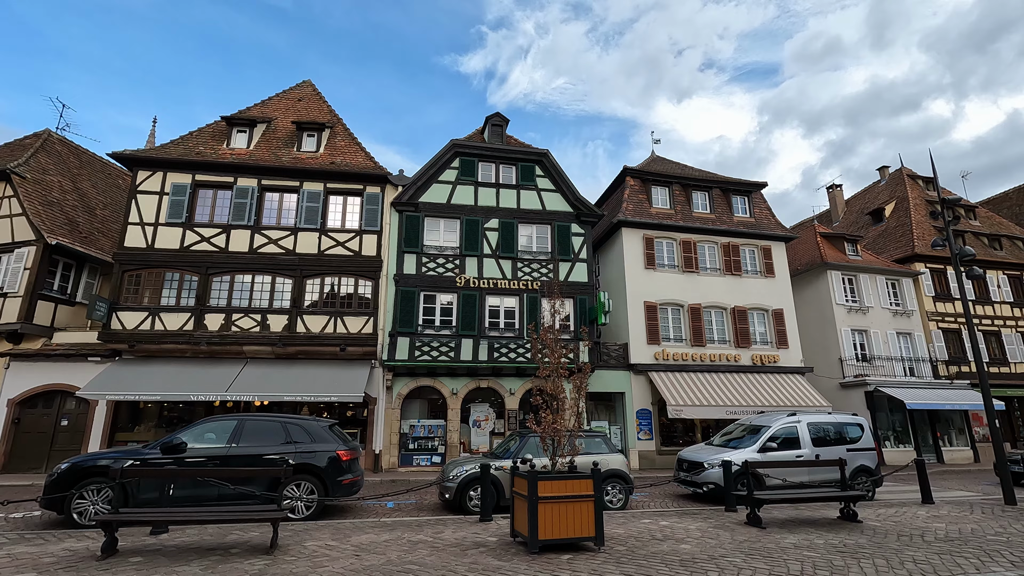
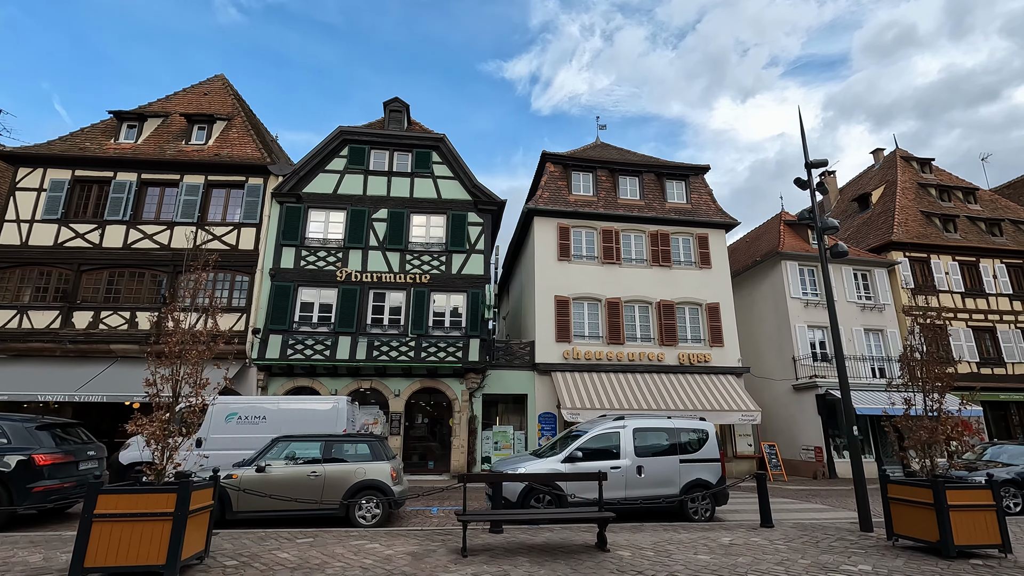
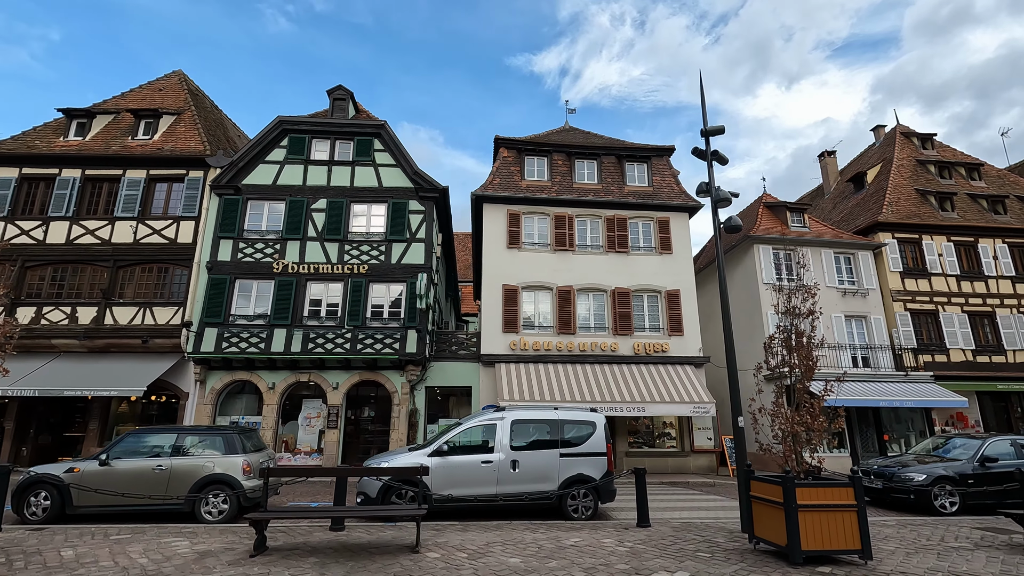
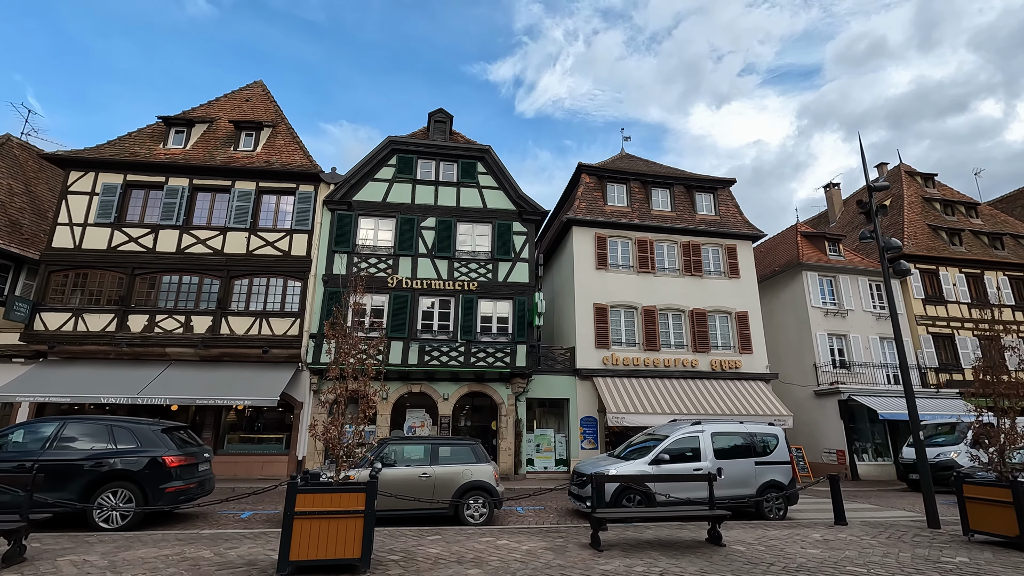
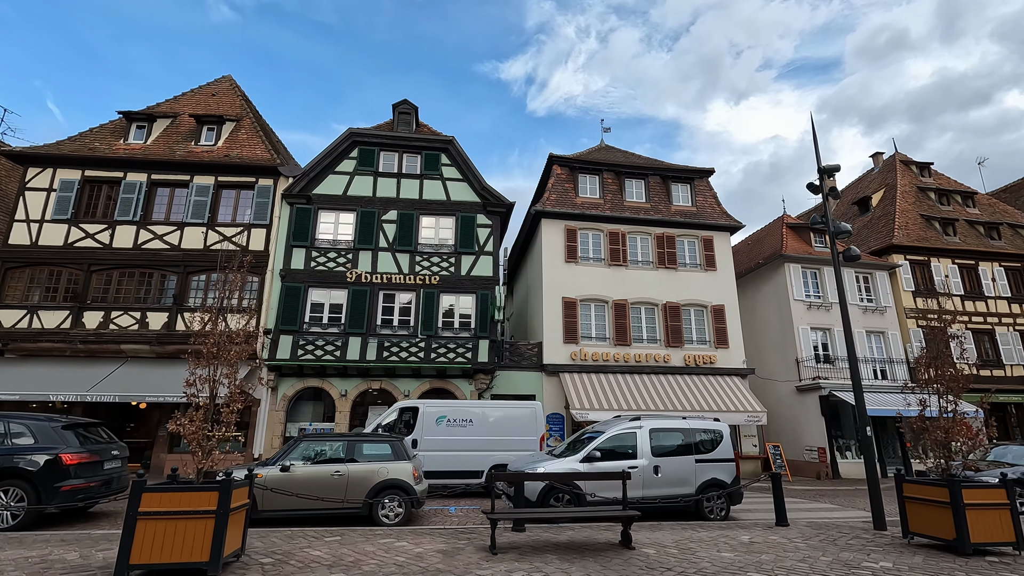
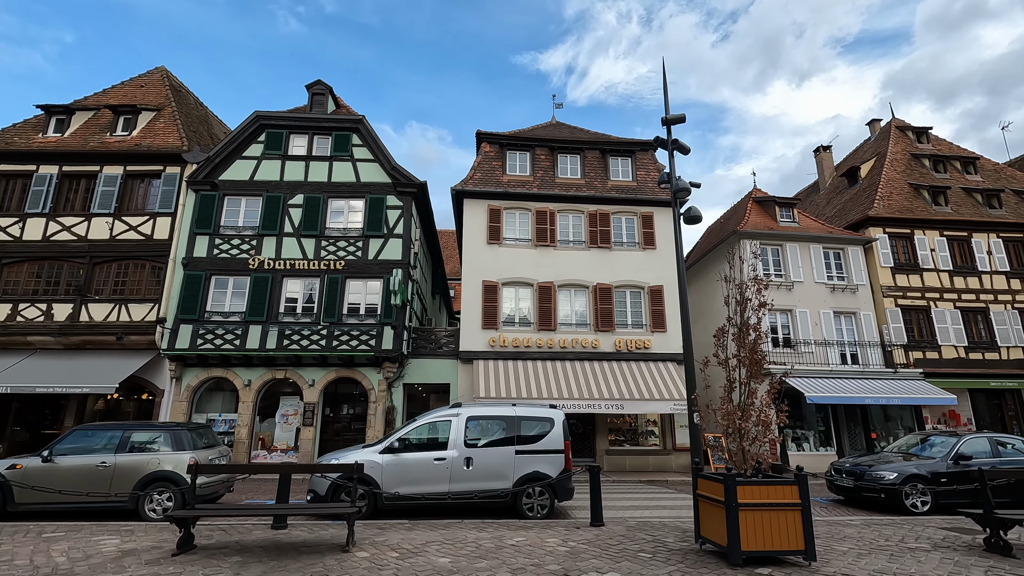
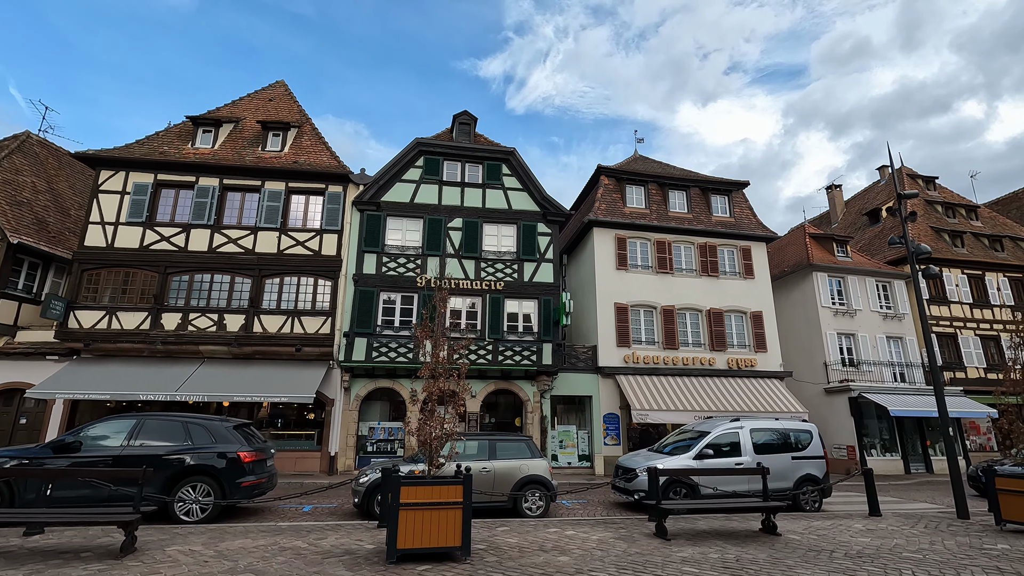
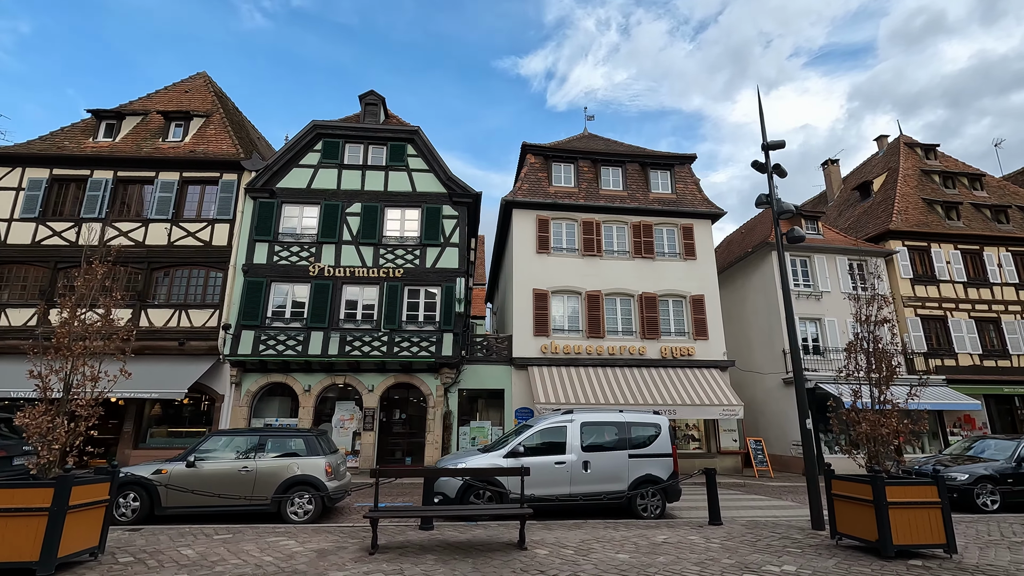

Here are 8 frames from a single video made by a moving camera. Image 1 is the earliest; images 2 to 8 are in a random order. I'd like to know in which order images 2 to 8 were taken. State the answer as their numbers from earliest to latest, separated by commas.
7, 4, 5, 2, 8, 3, 6
